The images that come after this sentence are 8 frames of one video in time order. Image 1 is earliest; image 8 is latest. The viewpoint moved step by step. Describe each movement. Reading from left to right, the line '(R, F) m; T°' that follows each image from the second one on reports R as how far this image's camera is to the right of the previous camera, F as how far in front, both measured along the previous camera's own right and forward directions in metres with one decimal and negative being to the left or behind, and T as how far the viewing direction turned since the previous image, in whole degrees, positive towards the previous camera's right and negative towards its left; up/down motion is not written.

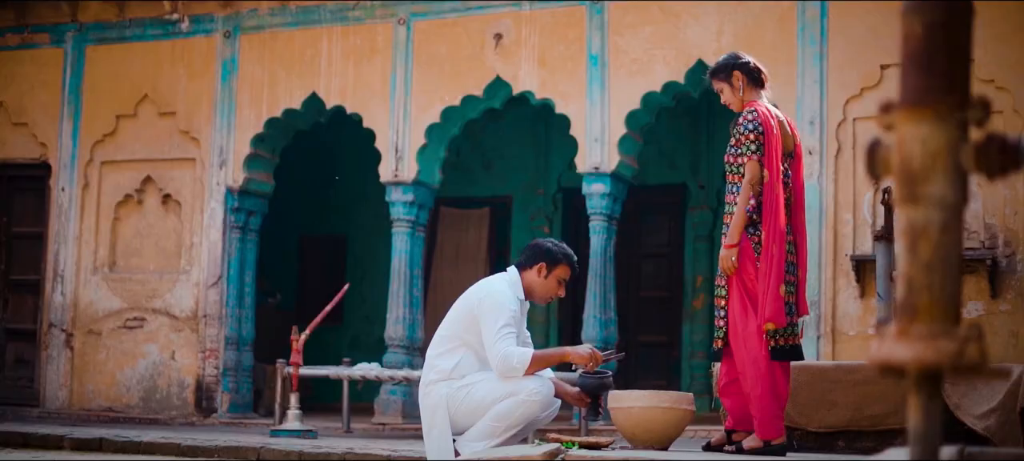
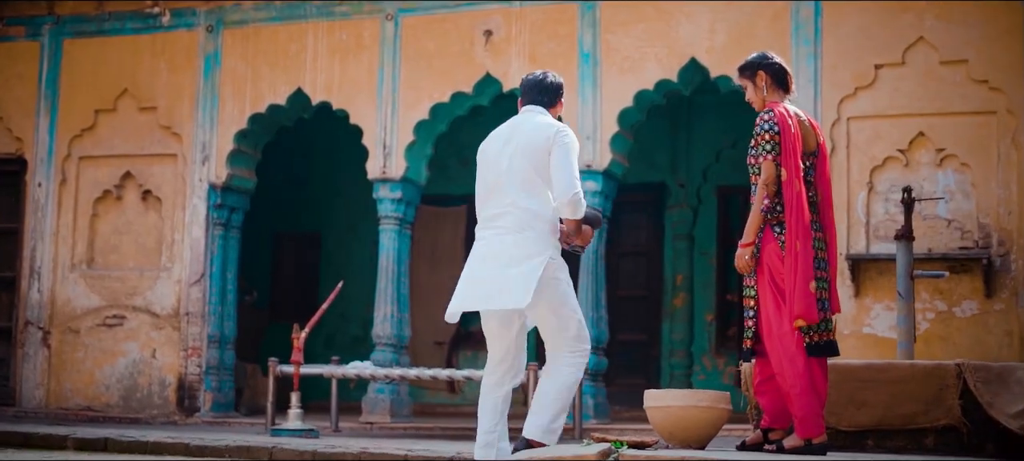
(-0.3, +0.1) m; +2°
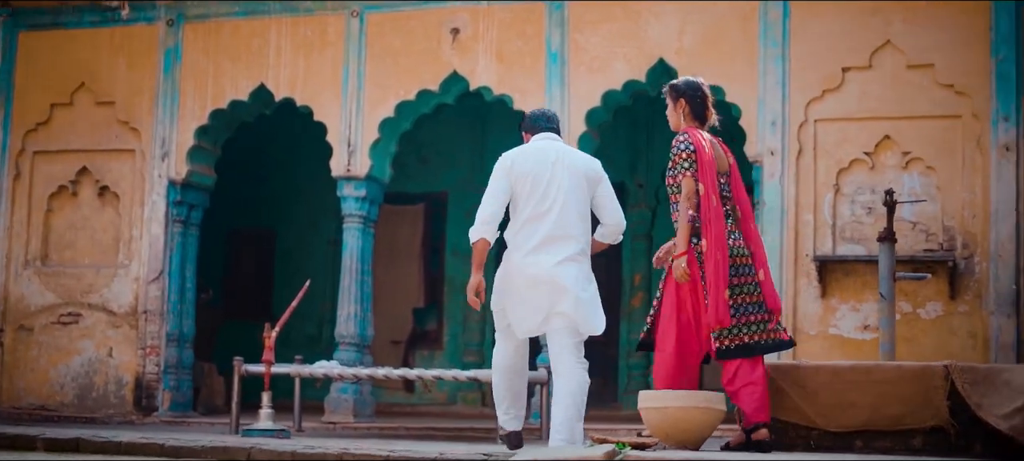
(-0.2, 0.0) m; +3°
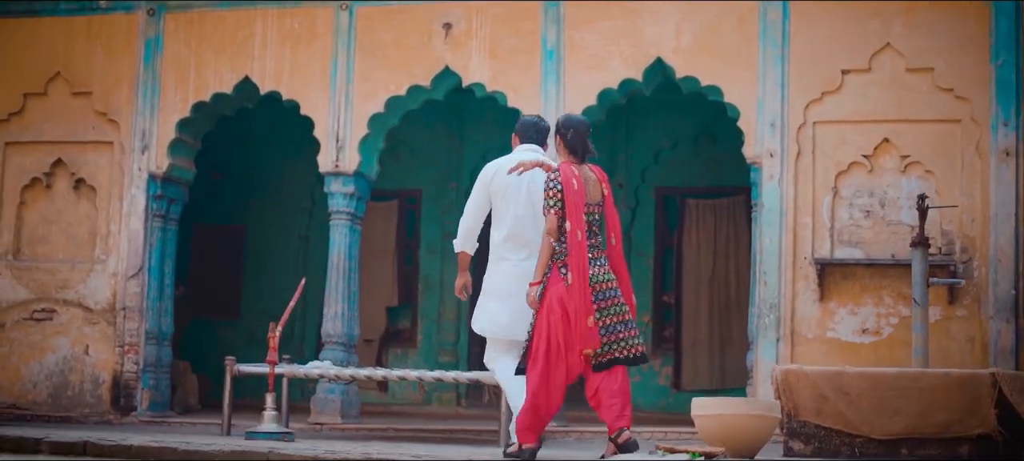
(-0.4, +0.1) m; +3°
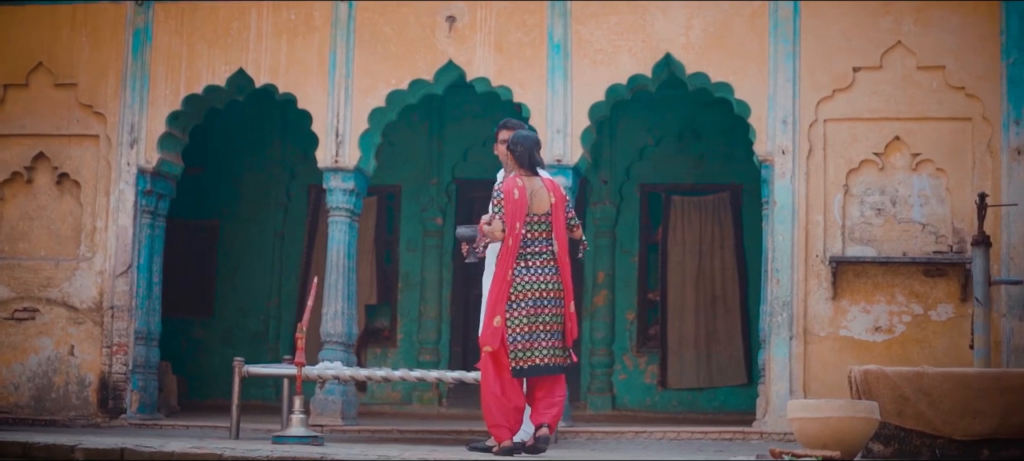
(-0.6, +0.2) m; +3°
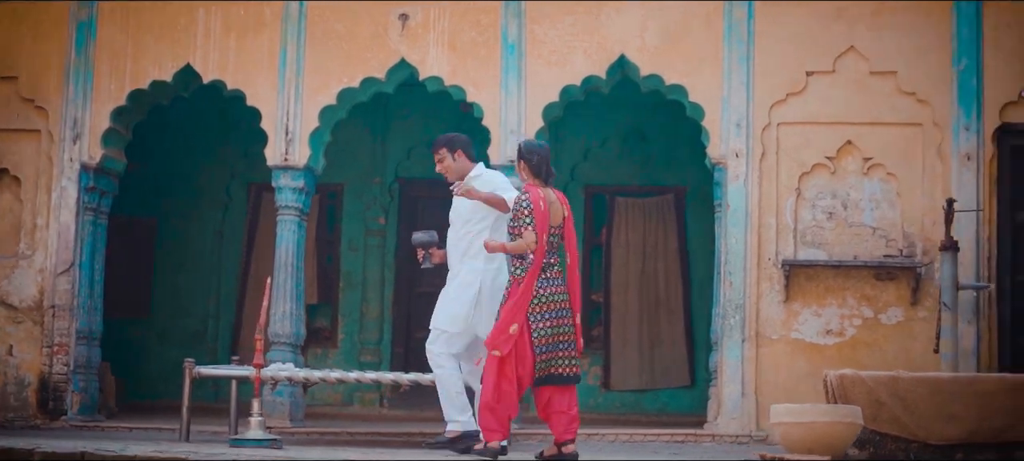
(-0.2, +0.1) m; +3°
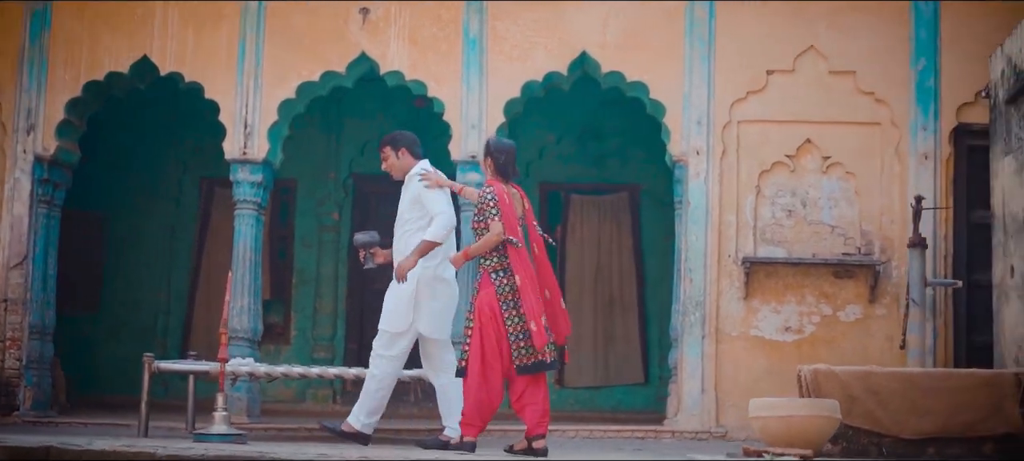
(-0.1, 0.0) m; +3°
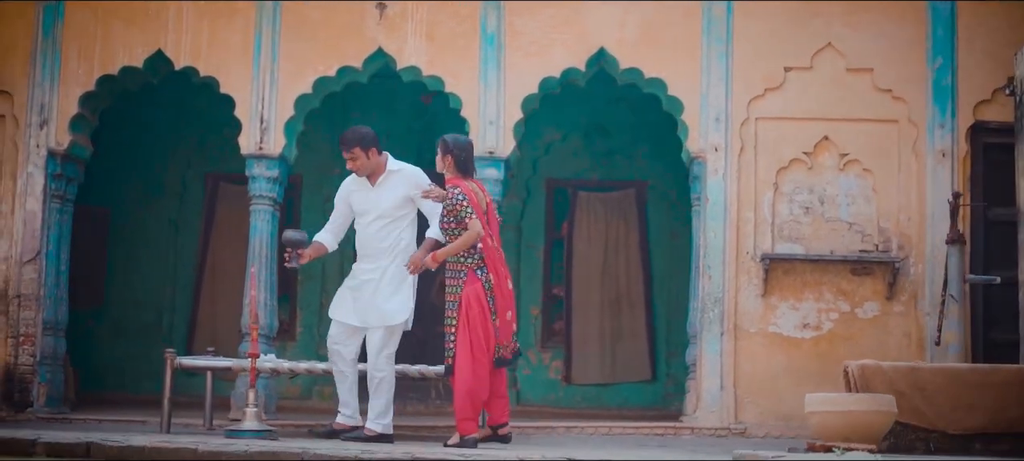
(-0.3, 0.0) m; +1°
